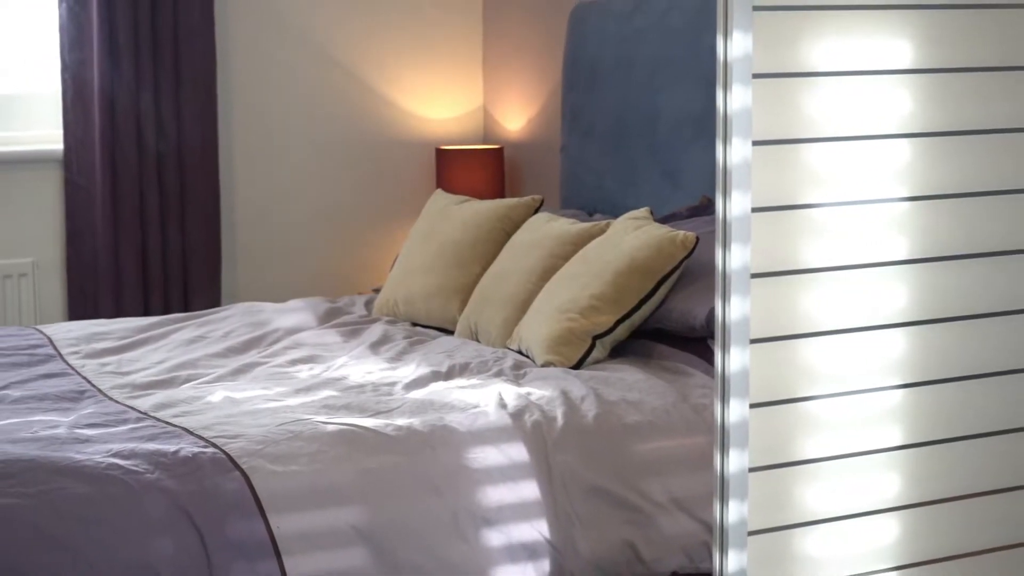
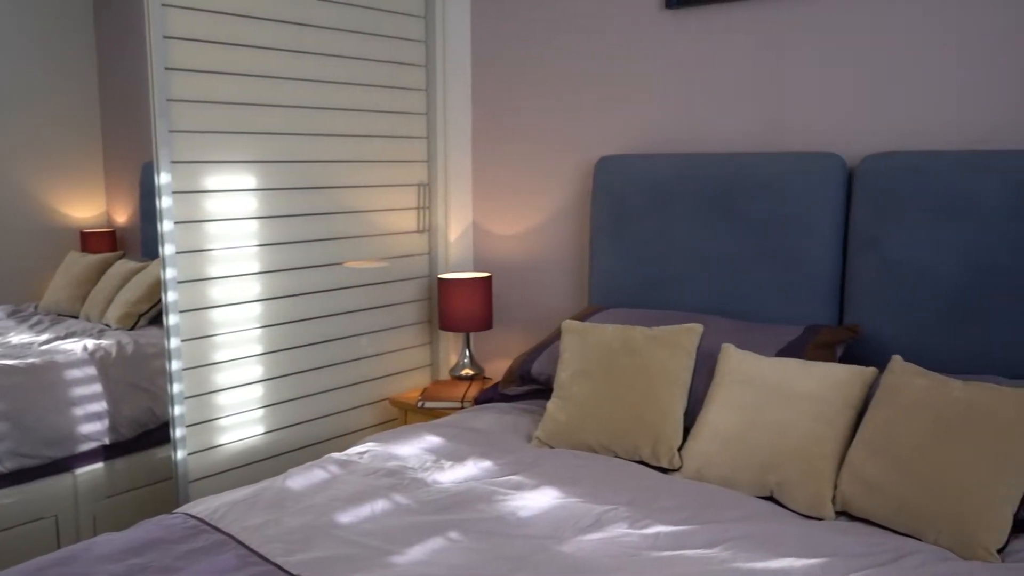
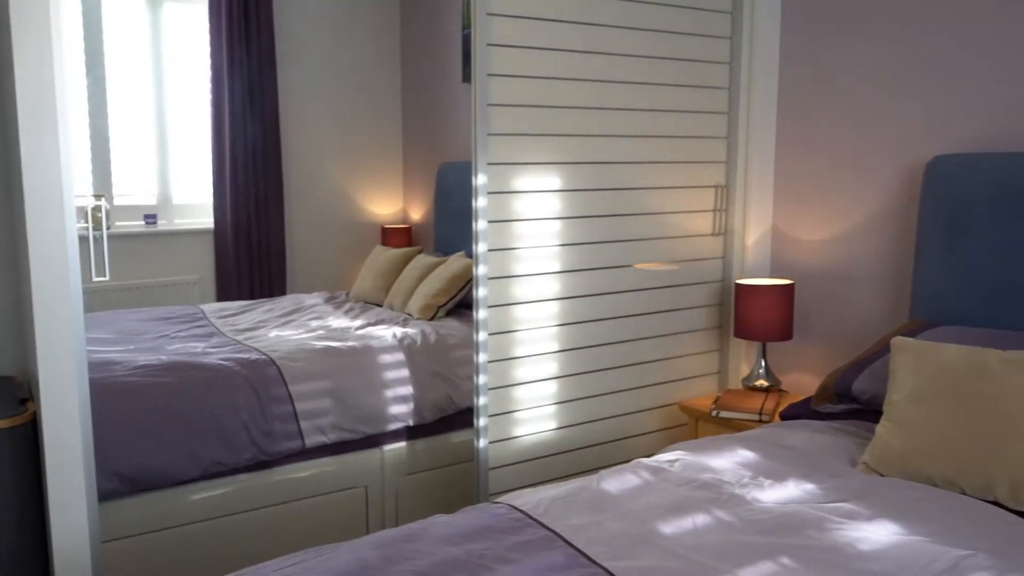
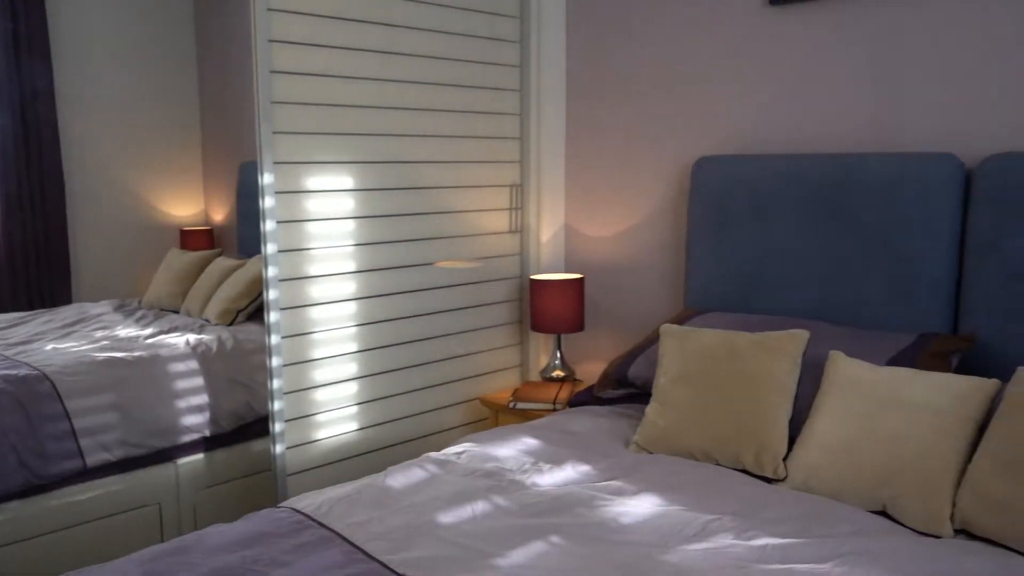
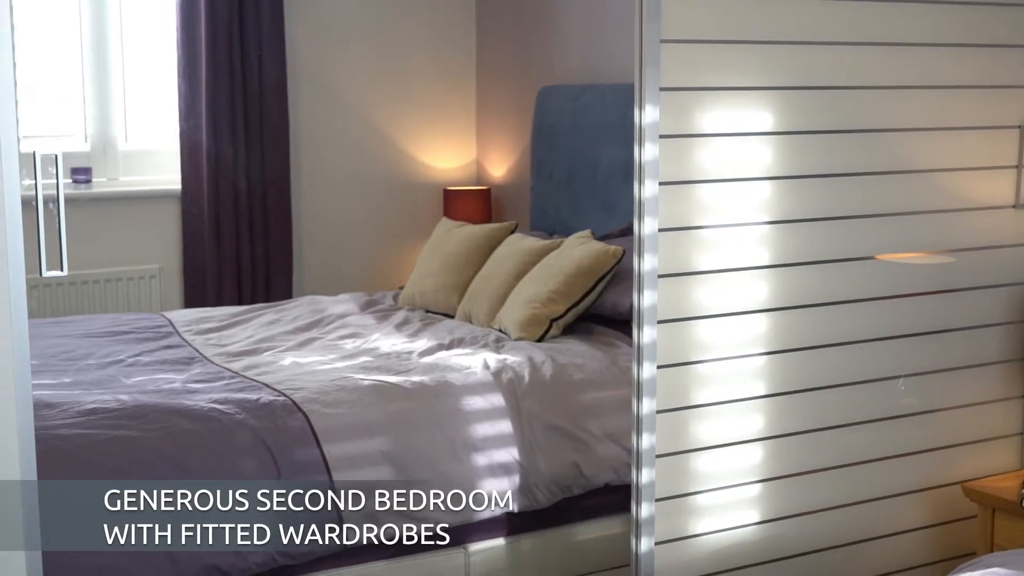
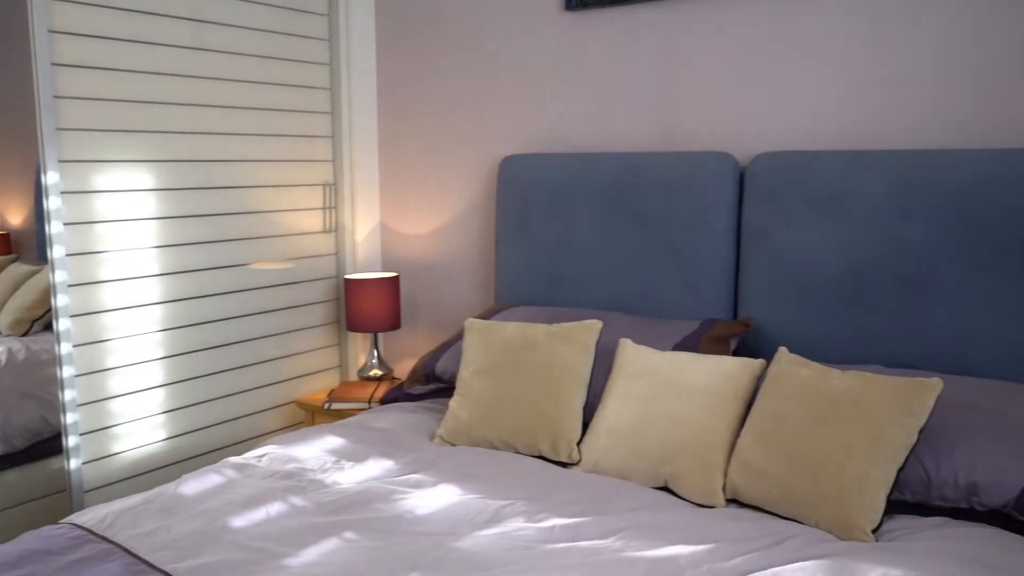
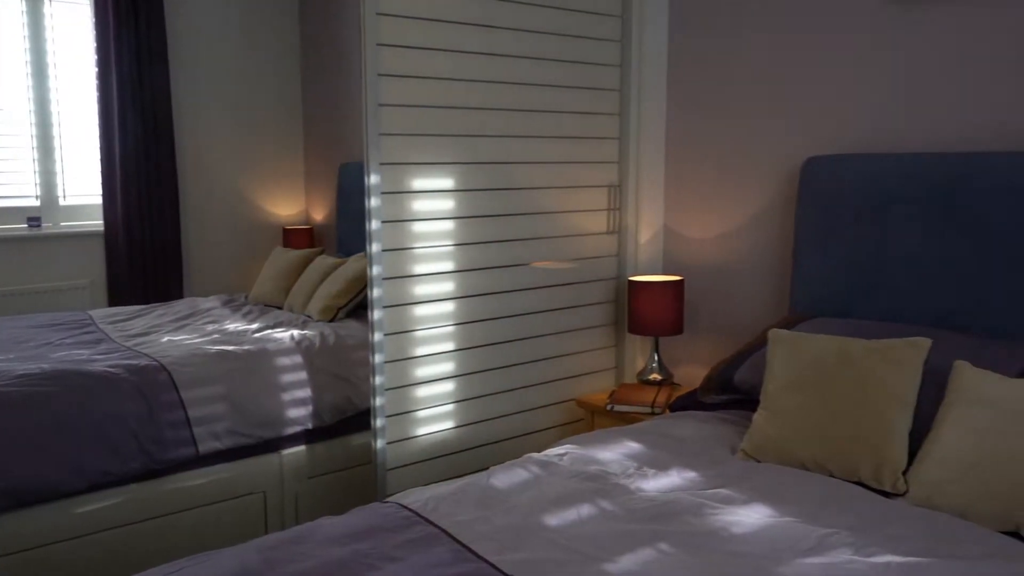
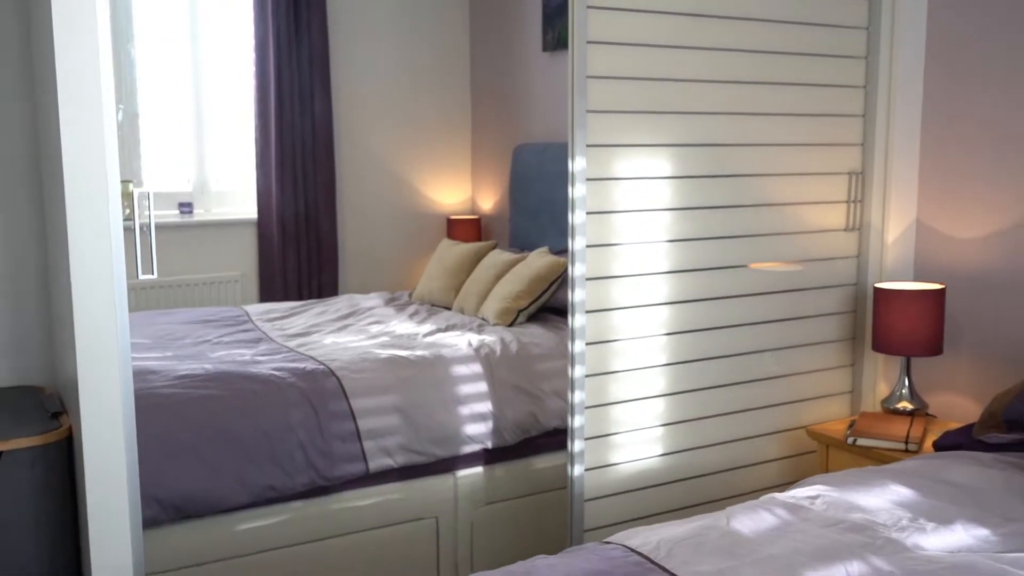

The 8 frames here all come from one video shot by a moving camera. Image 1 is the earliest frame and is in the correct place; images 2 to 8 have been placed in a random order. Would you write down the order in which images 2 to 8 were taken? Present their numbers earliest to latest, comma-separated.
5, 8, 3, 7, 4, 2, 6
